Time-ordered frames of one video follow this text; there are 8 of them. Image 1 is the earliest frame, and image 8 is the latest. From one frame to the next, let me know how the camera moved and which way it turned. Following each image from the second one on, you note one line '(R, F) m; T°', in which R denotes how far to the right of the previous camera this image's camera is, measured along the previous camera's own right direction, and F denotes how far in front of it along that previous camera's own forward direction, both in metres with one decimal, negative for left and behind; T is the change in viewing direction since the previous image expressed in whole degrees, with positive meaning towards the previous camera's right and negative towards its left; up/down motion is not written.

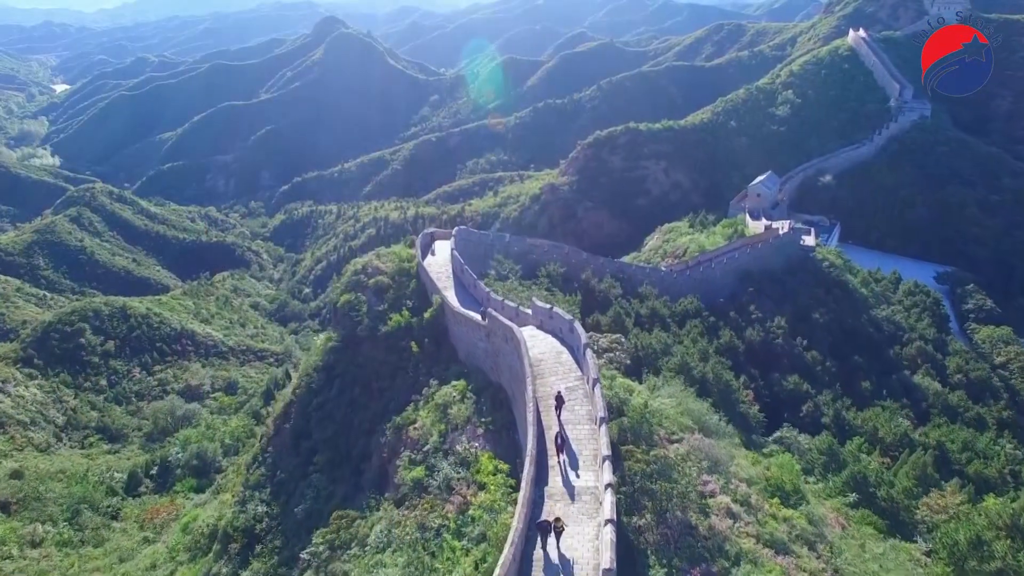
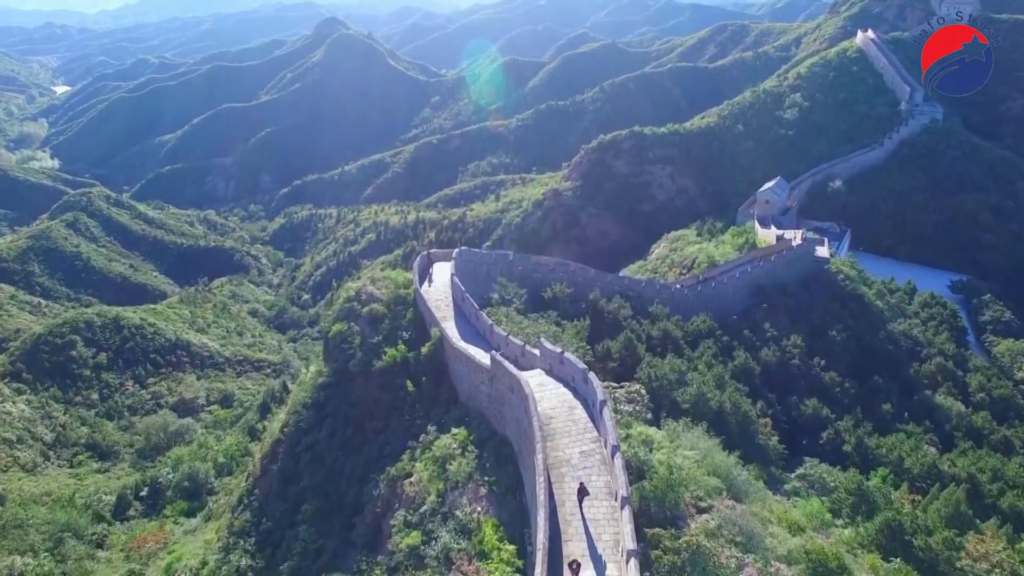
(-0.1, +1.1) m; 0°
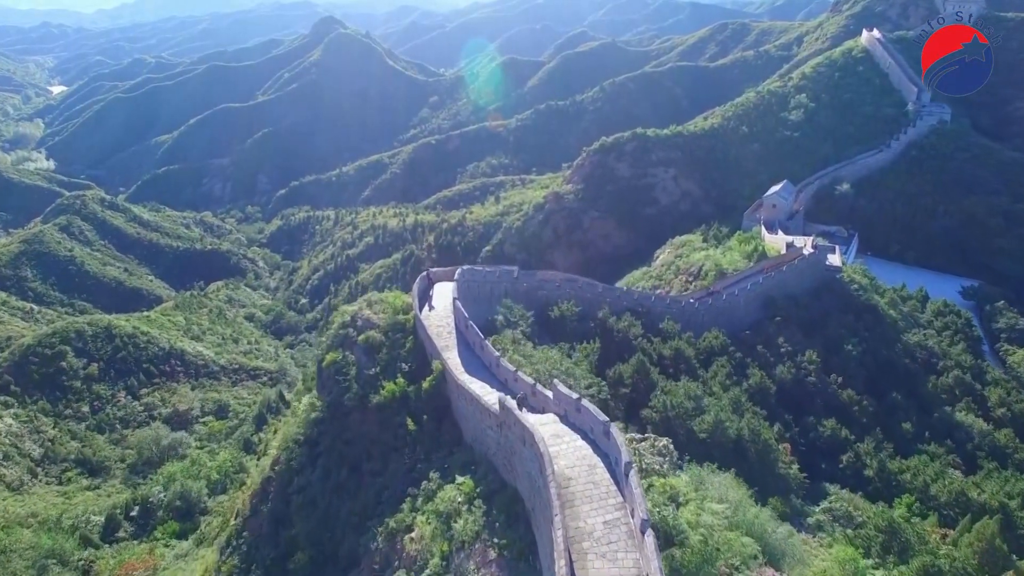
(-0.1, +1.0) m; 0°
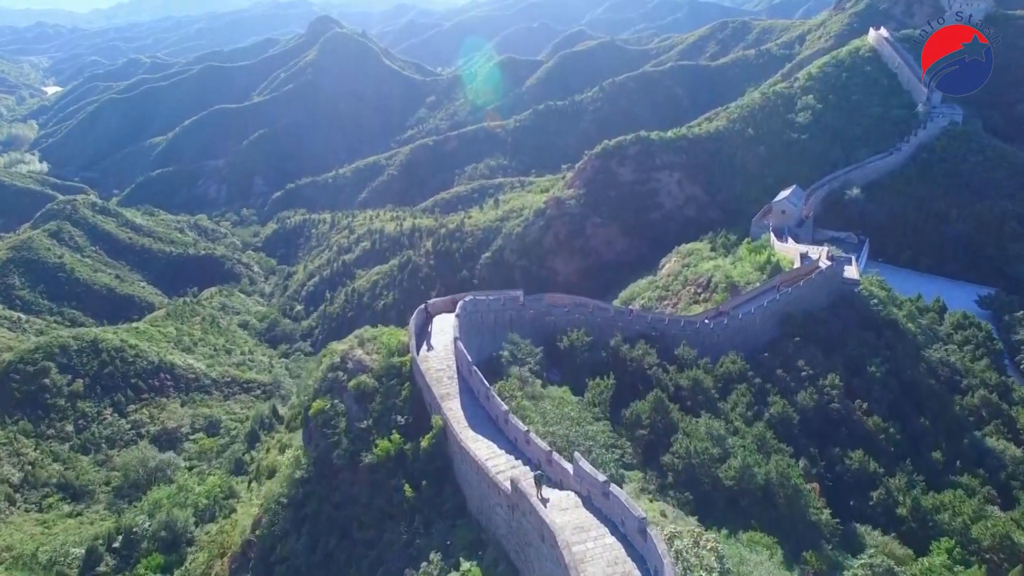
(-0.2, +1.4) m; 0°
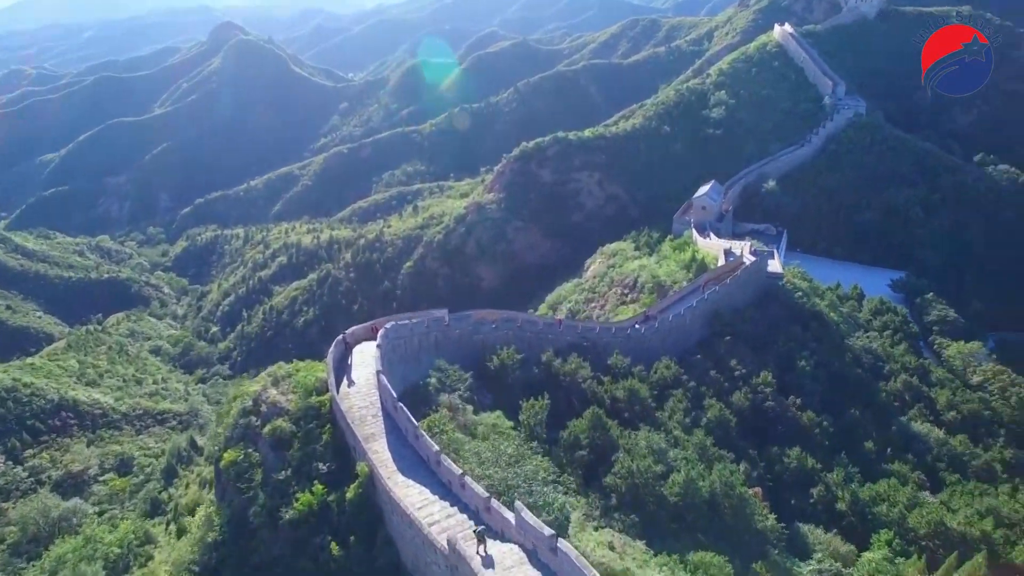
(0.0, +0.8) m; +6°
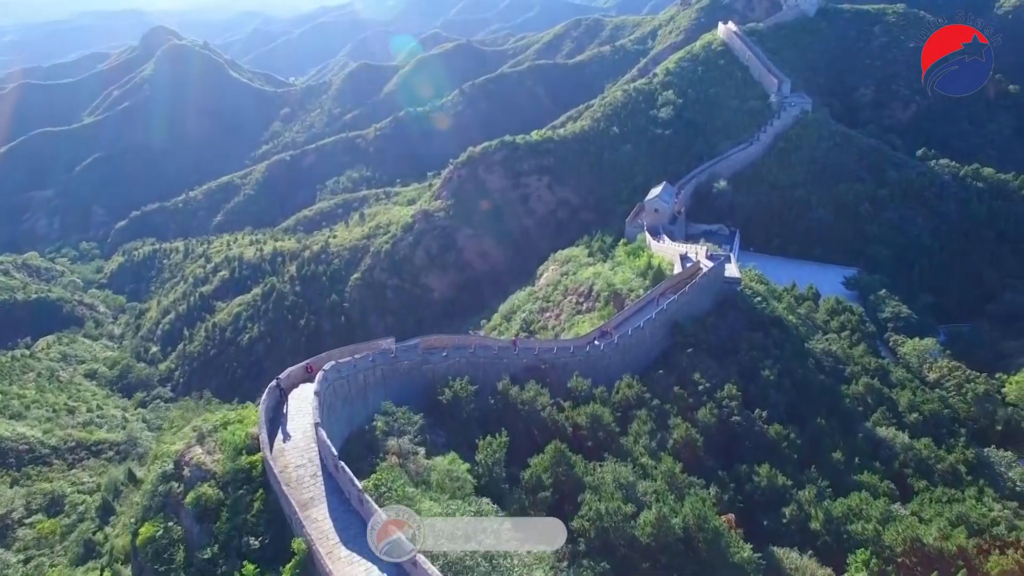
(0.0, +1.1) m; +4°
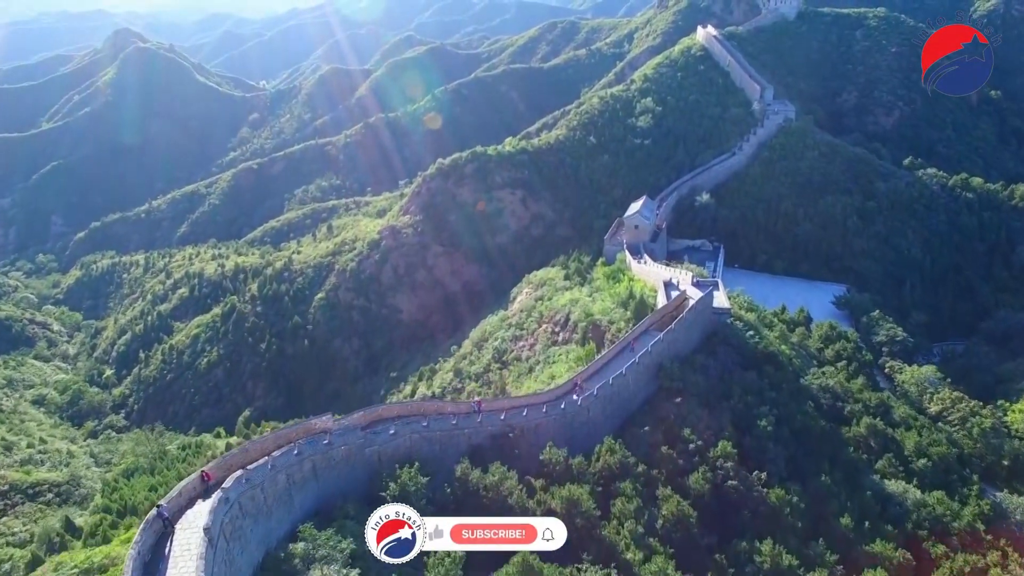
(+0.3, +2.5) m; +2°
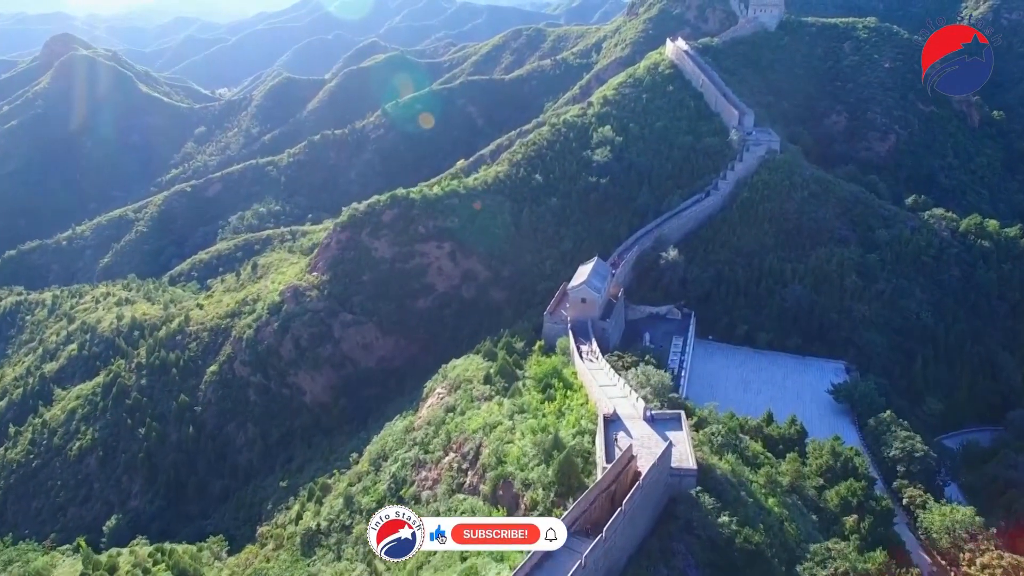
(+2.6, +7.9) m; +1°
